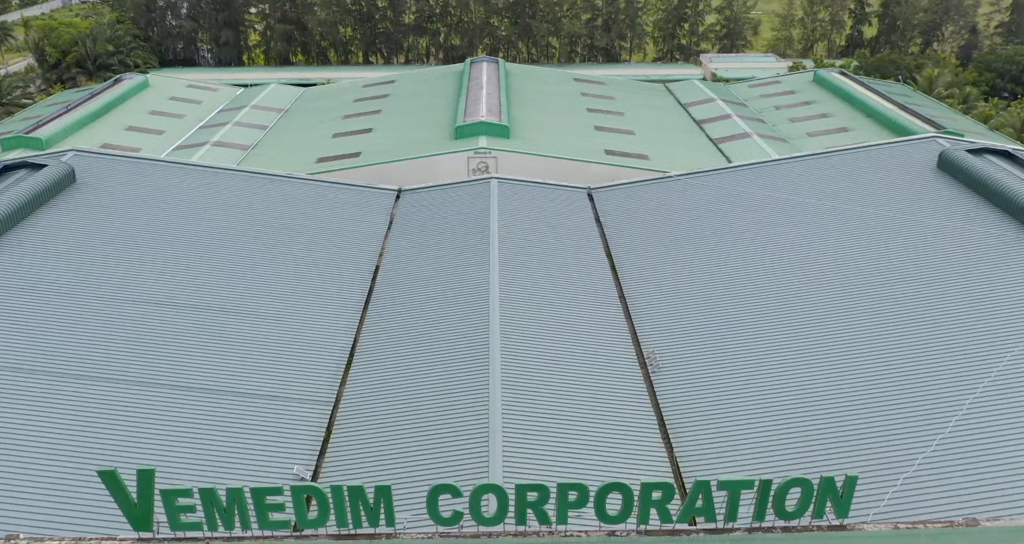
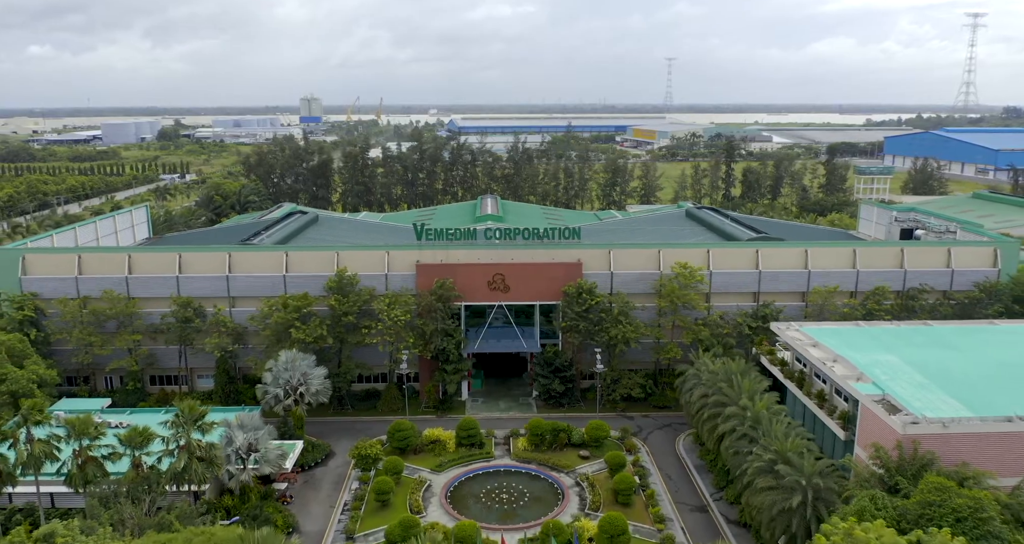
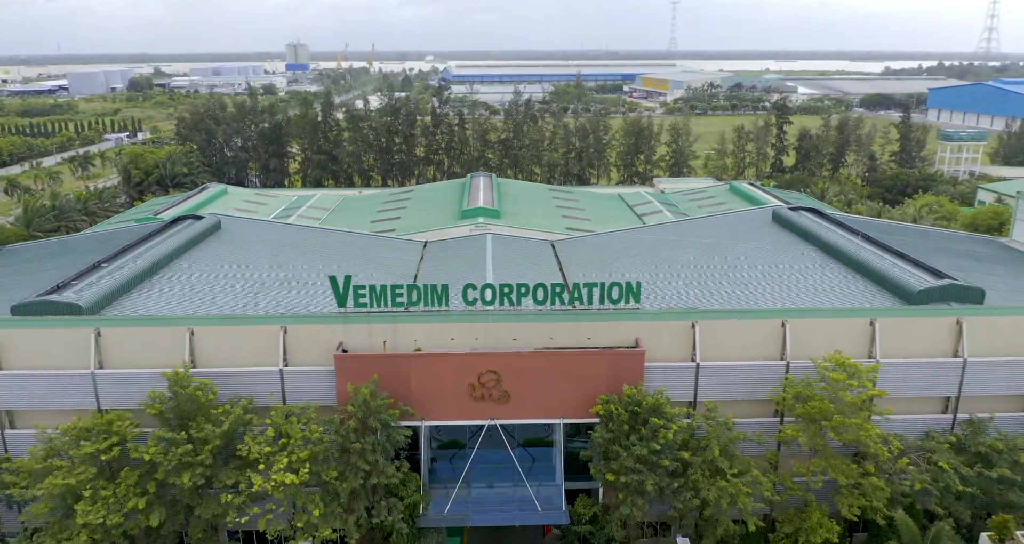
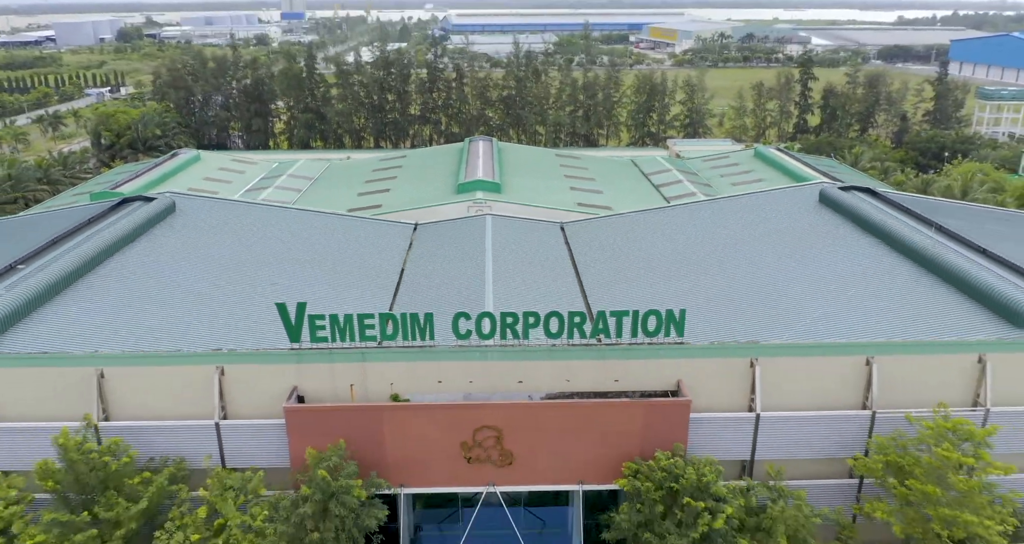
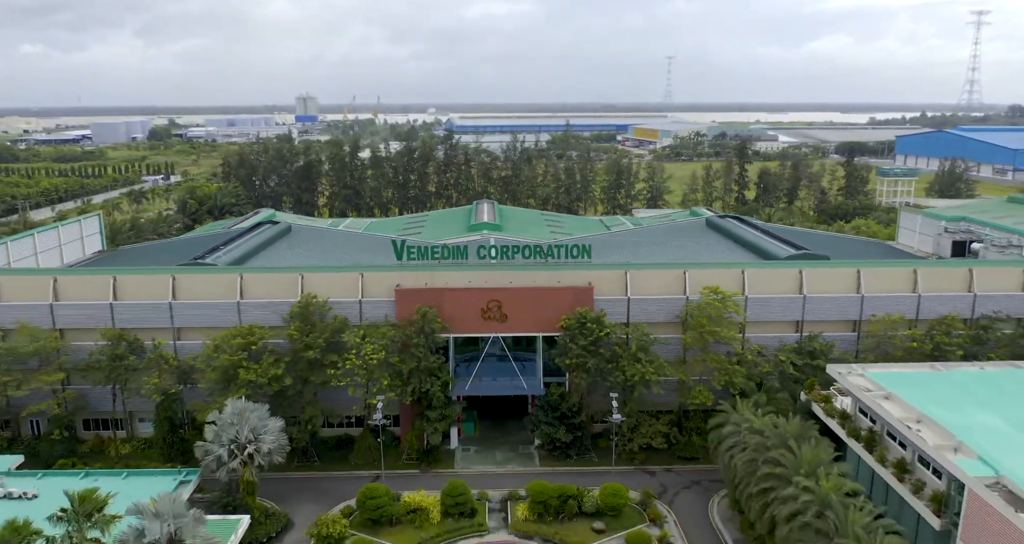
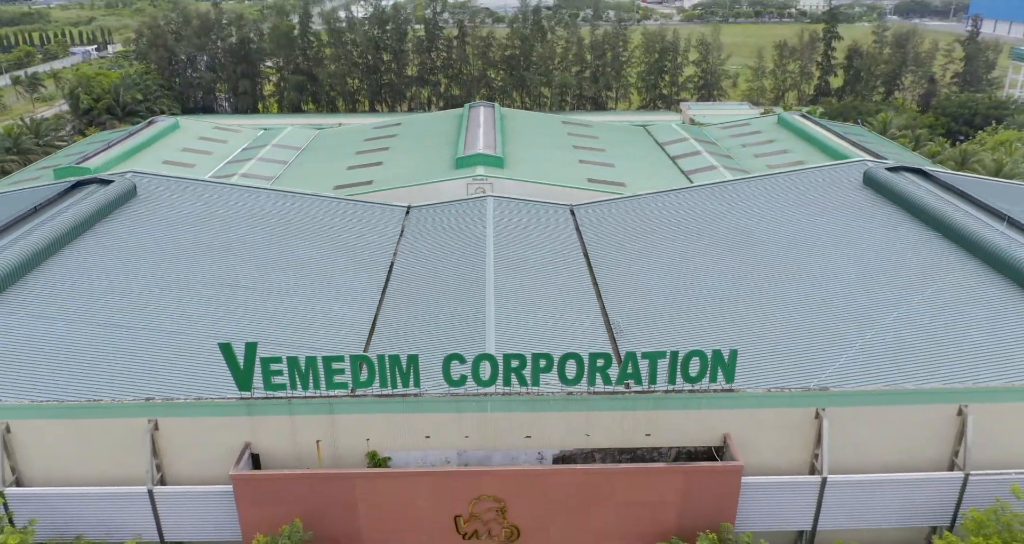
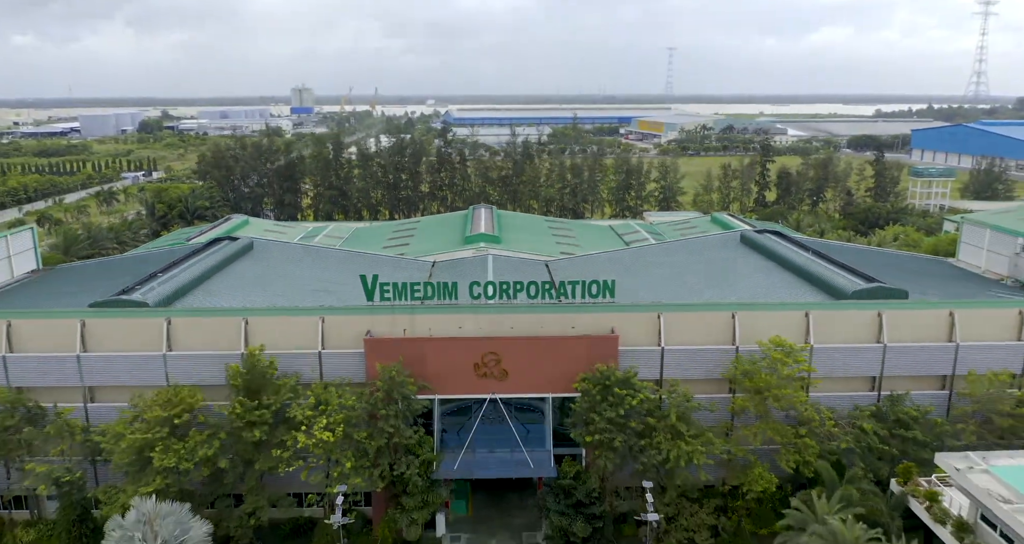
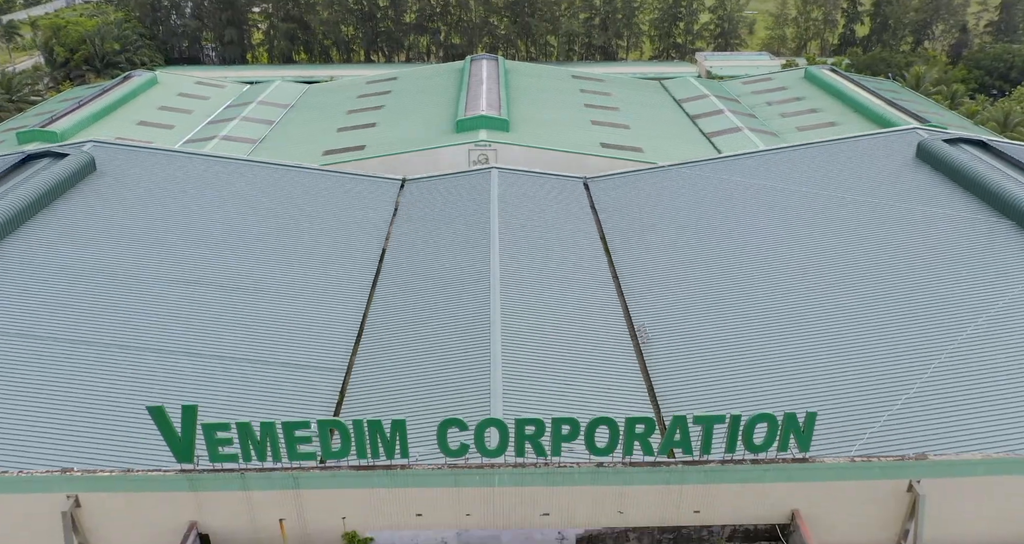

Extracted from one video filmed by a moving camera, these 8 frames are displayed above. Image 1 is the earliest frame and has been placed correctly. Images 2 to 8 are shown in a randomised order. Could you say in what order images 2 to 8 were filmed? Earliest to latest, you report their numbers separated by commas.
8, 6, 4, 3, 7, 5, 2
